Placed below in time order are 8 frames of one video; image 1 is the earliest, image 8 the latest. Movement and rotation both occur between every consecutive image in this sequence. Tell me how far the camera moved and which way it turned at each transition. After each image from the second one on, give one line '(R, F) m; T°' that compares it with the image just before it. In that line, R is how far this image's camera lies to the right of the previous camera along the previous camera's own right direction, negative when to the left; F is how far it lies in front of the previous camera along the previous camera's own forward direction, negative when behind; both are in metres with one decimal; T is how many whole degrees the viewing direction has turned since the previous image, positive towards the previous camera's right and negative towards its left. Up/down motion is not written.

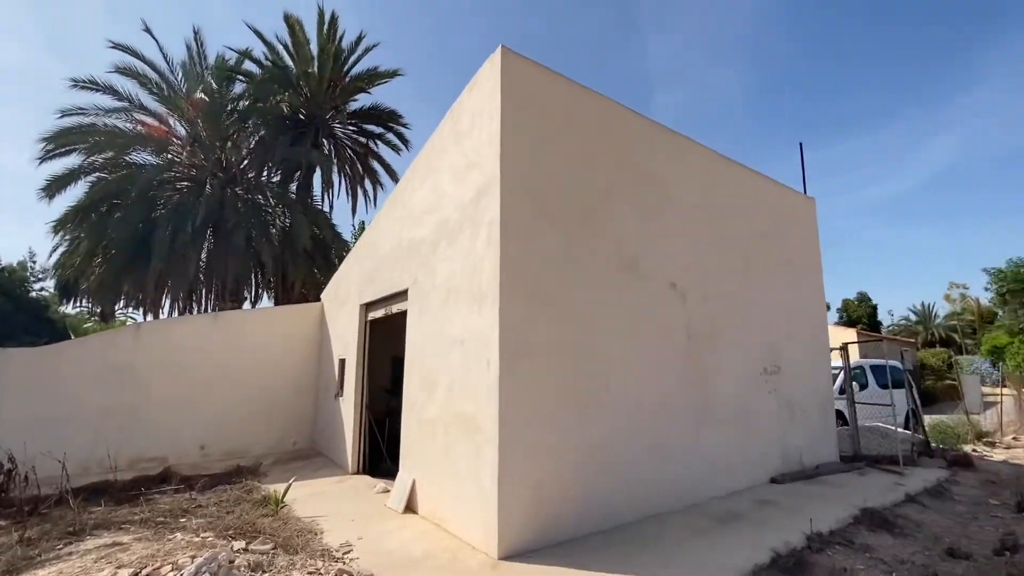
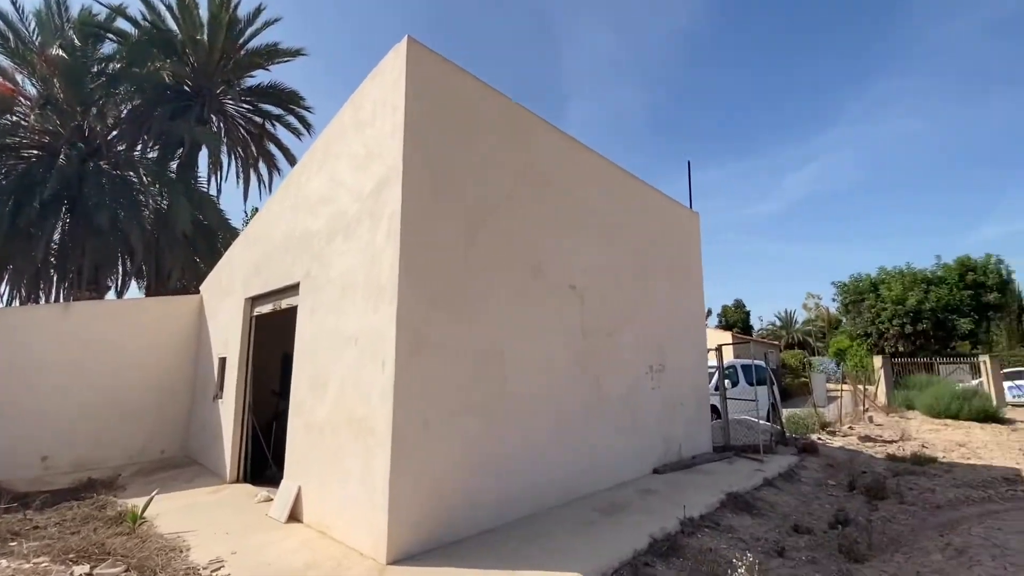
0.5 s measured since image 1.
(+0.1, 0.0) m; +11°
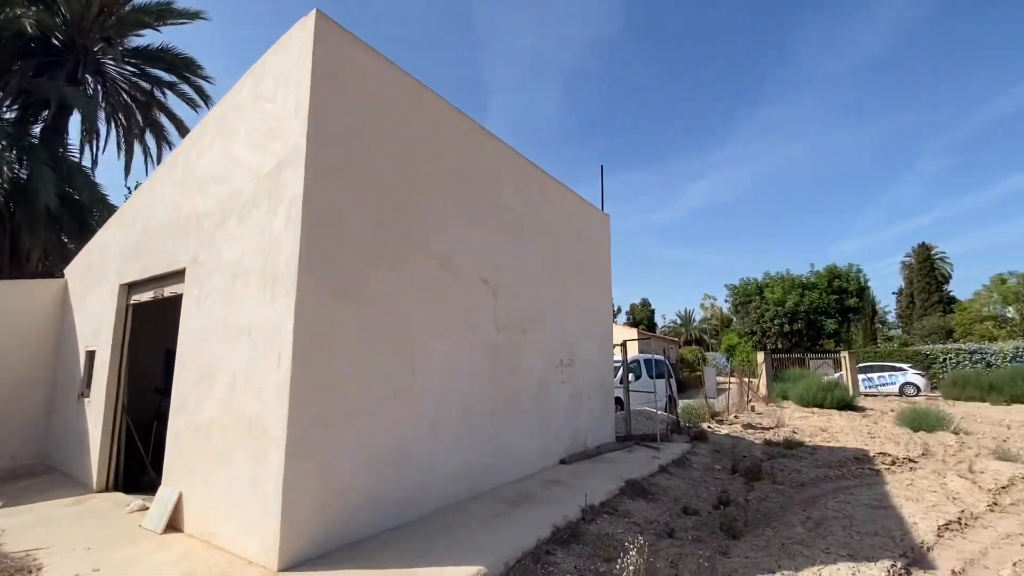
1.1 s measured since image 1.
(+0.1, 0.0) m; +10°
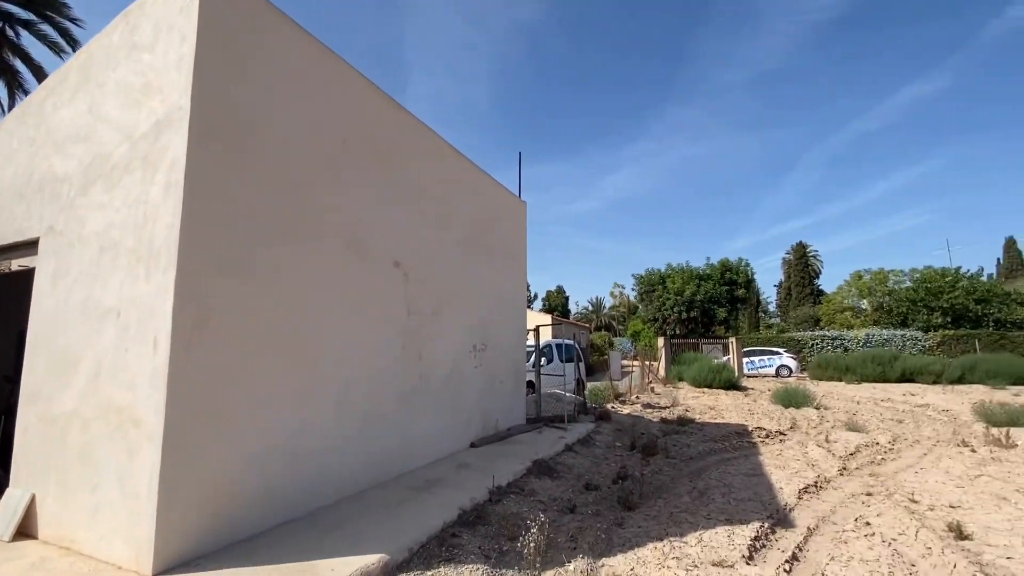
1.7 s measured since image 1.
(+0.1, 0.0) m; +10°
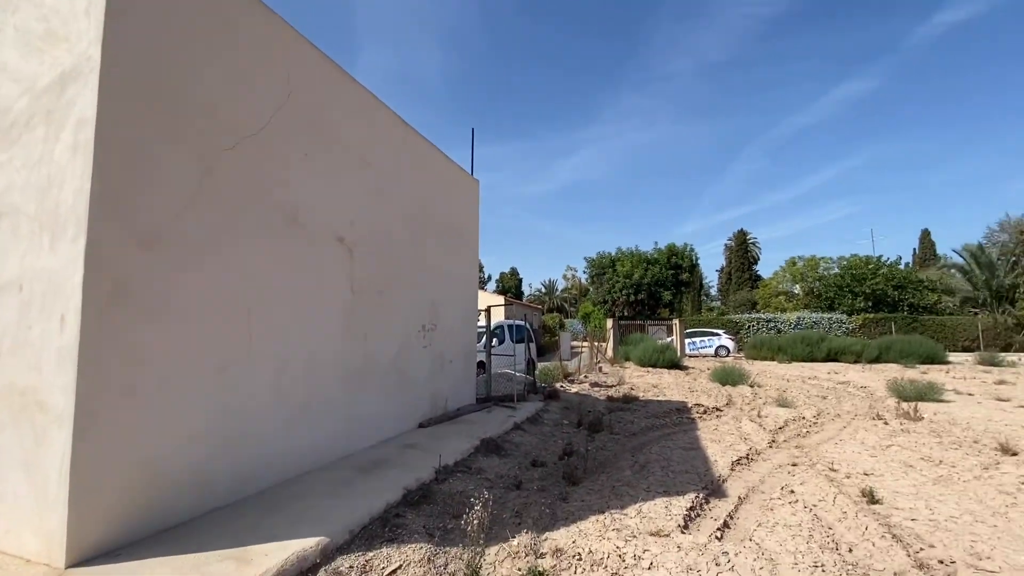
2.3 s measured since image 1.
(0.0, +0.1) m; +6°
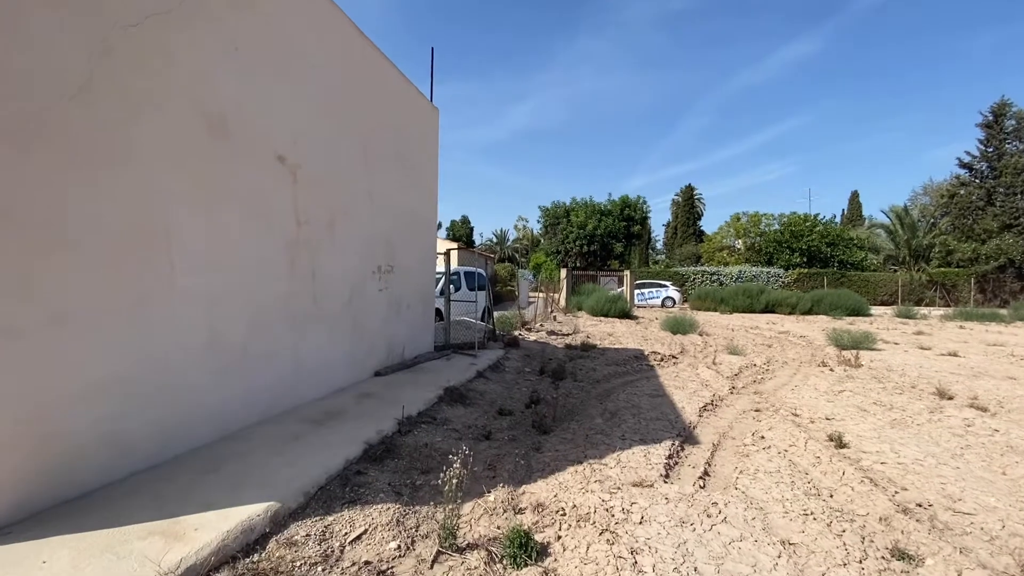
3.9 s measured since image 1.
(-0.2, +0.5) m; +6°
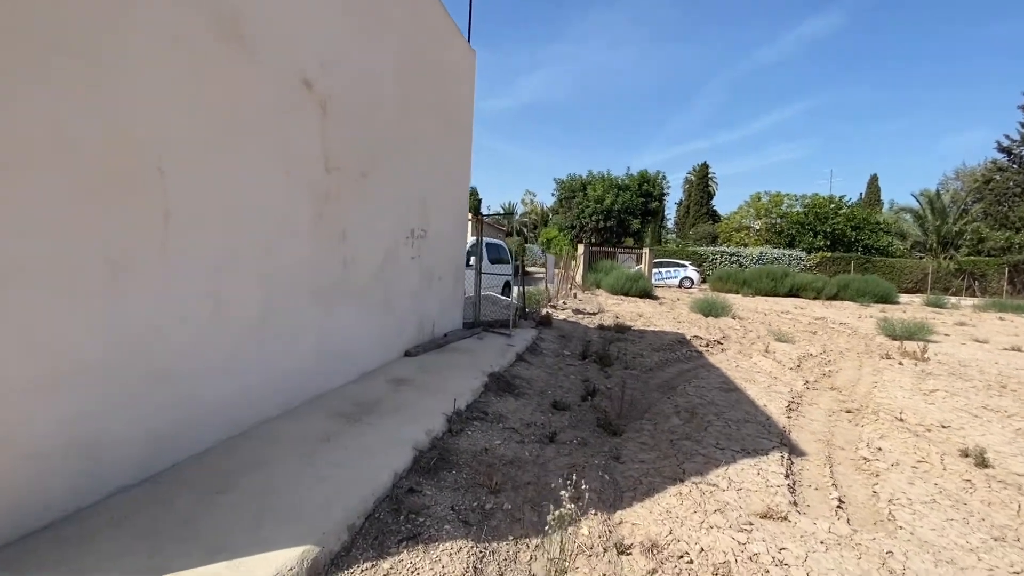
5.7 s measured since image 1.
(-0.6, +0.9) m; 0°
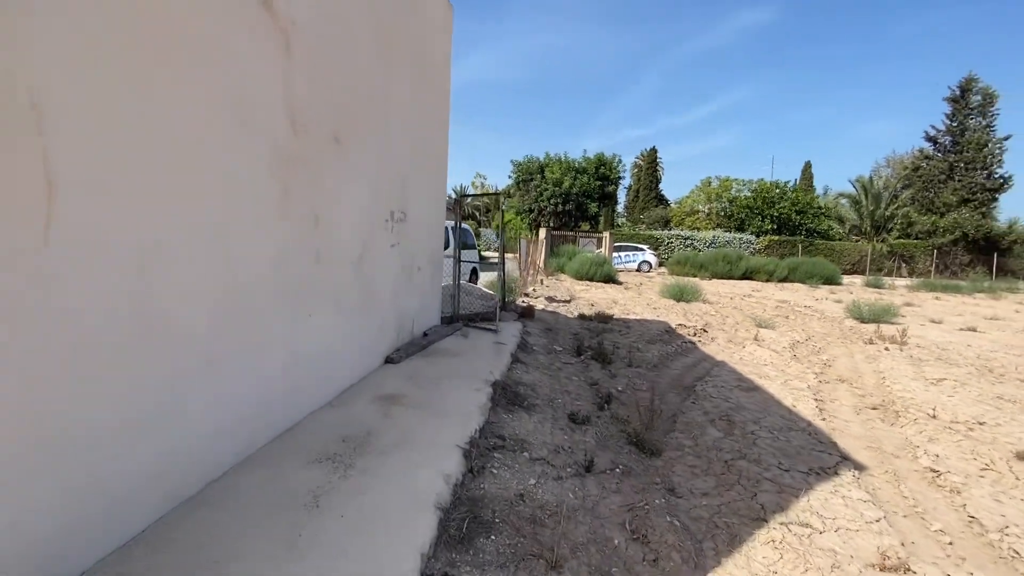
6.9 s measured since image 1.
(-0.5, +0.8) m; +6°
